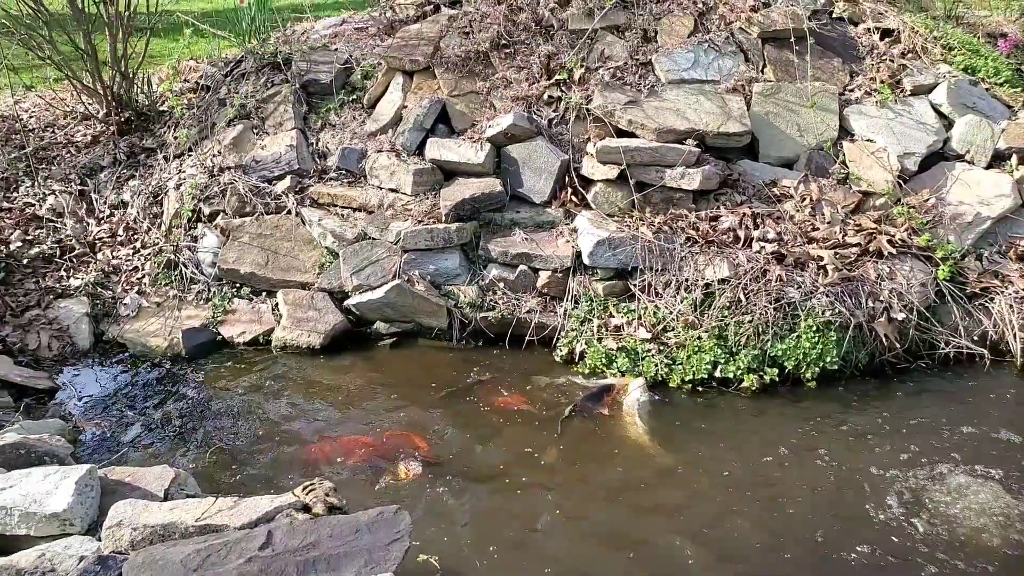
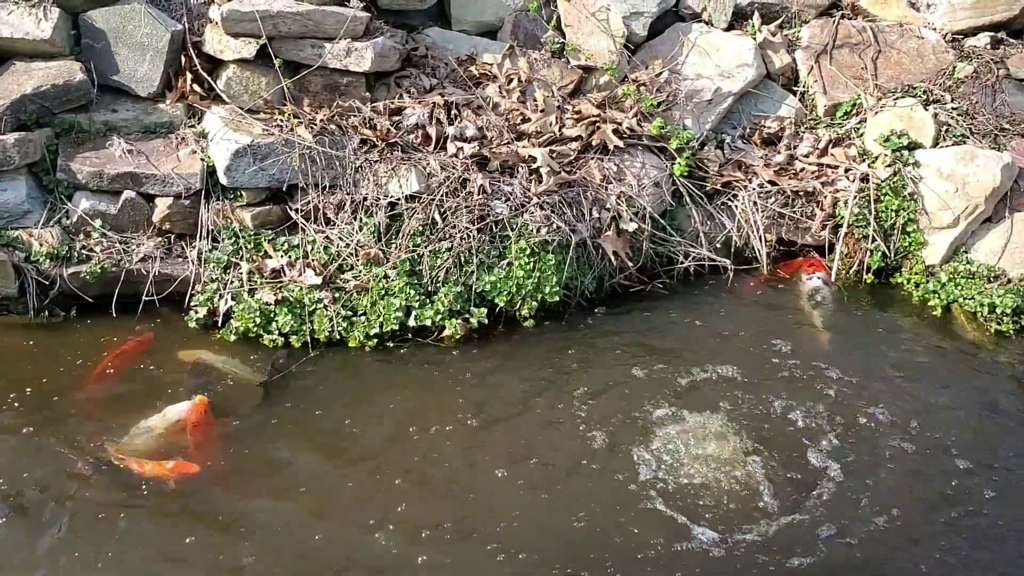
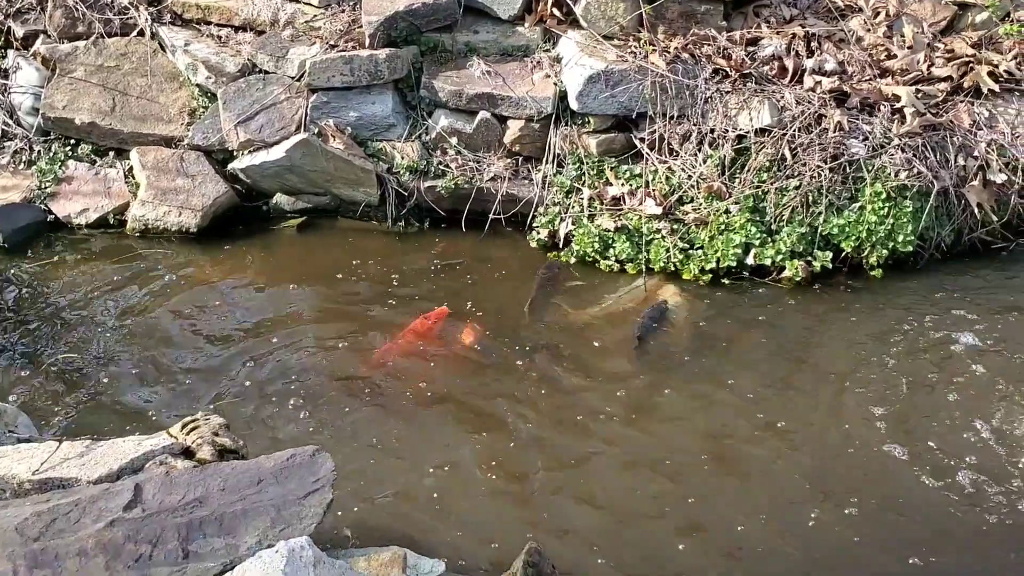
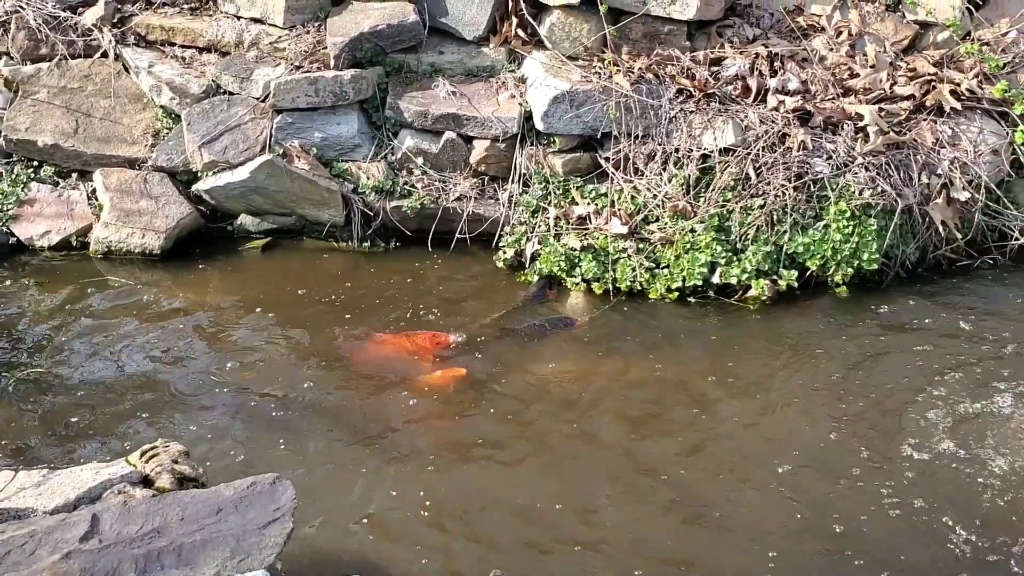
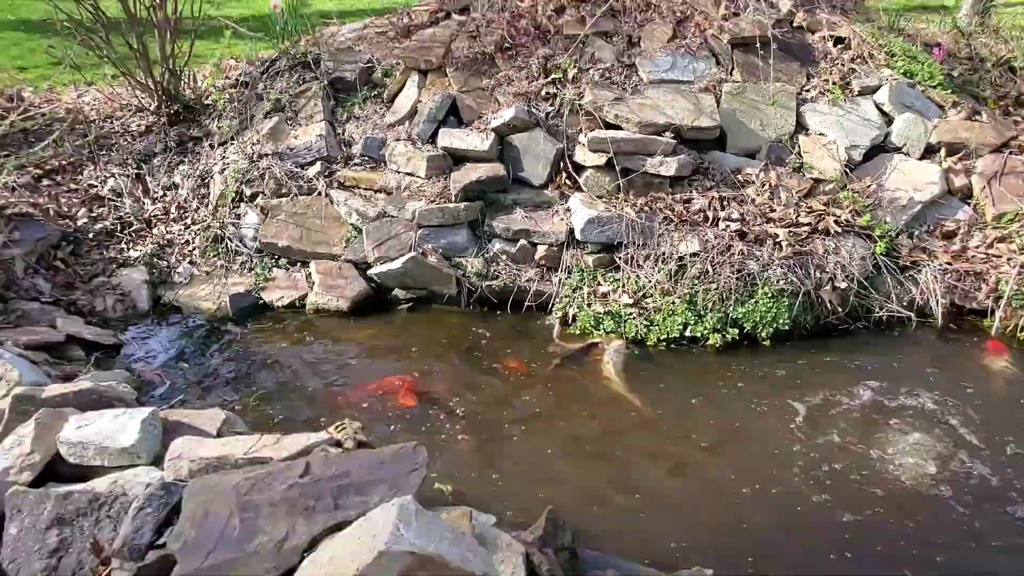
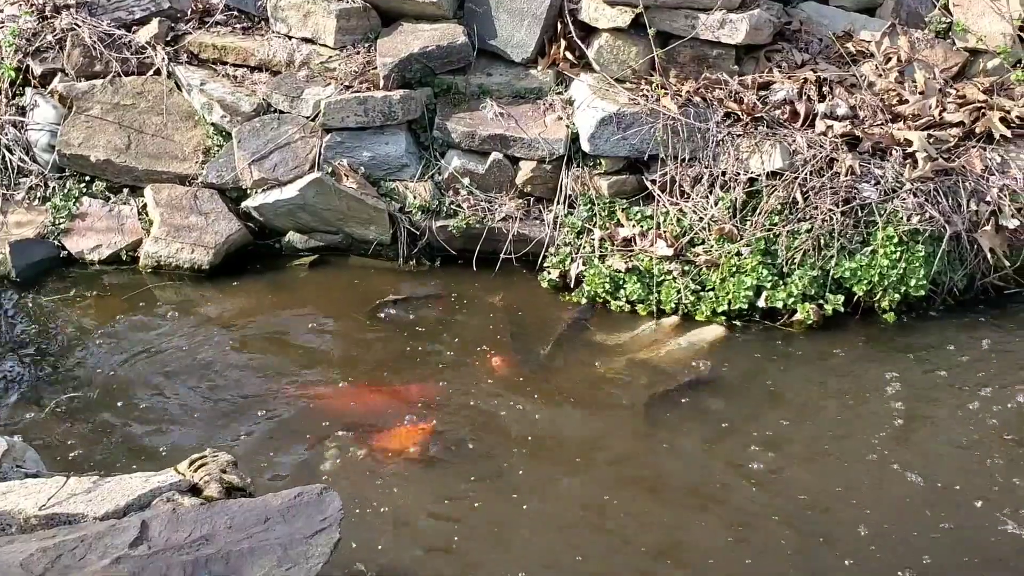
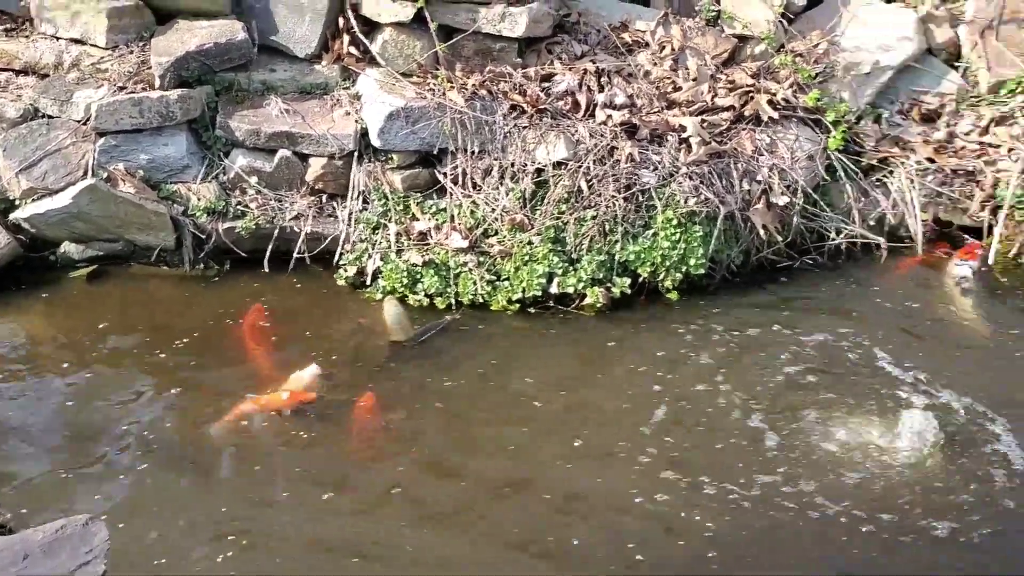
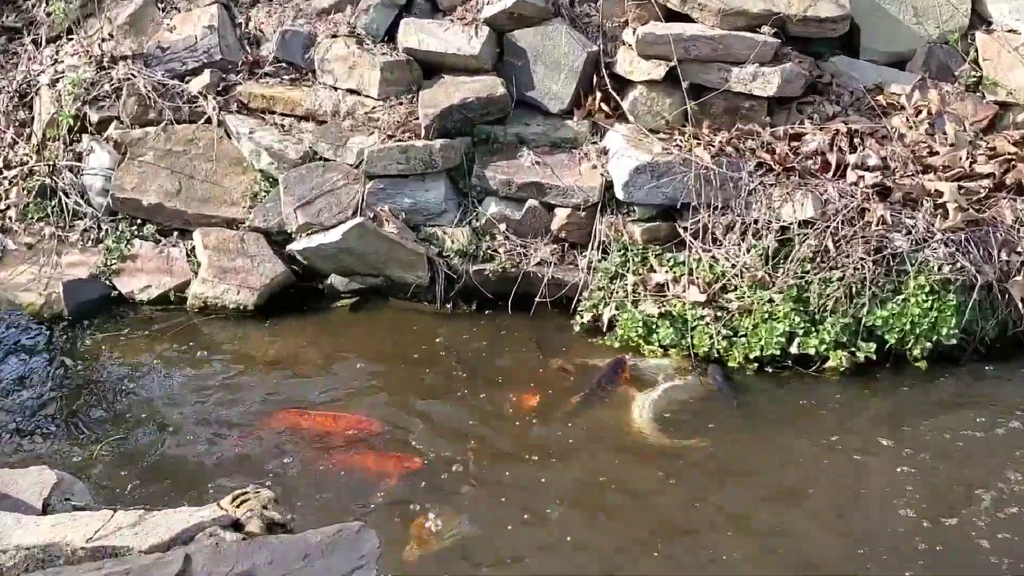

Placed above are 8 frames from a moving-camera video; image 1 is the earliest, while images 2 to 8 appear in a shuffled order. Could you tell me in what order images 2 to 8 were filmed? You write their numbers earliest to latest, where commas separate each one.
5, 8, 6, 3, 4, 7, 2
